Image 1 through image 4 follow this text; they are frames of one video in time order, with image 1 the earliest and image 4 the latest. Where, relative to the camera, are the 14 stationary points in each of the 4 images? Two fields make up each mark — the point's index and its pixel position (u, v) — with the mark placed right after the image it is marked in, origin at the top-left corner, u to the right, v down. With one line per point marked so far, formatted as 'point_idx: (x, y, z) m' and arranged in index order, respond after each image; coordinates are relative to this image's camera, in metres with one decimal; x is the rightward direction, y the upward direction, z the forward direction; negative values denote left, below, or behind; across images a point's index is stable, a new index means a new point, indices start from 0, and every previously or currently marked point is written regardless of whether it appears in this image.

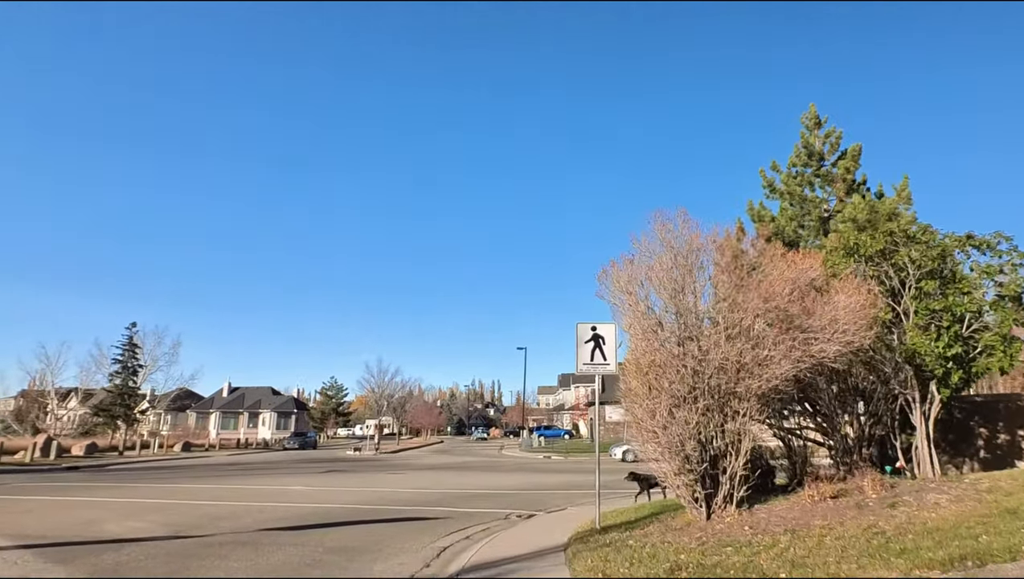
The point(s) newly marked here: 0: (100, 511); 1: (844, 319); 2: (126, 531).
0: (-9.4, -5.0, +15.7) m
1: (+5.8, -0.5, +12.0) m
2: (-7.8, -4.9, +14.0) m
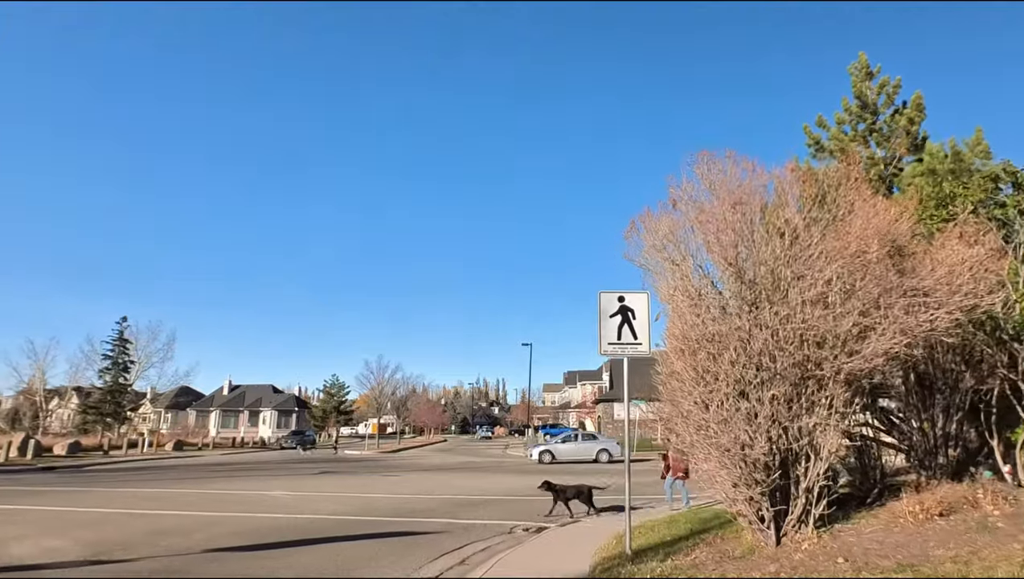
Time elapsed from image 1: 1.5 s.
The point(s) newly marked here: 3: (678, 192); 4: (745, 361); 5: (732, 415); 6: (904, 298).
0: (-9.3, -4.4, +13.0) m
1: (+5.9, +0.2, +9.2) m
2: (-7.7, -4.3, +11.2) m
3: (+2.4, +1.4, +10.0) m
4: (+2.9, -0.9, +8.5) m
5: (+2.7, -1.6, +8.6) m
6: (+4.9, -0.1, +8.8) m
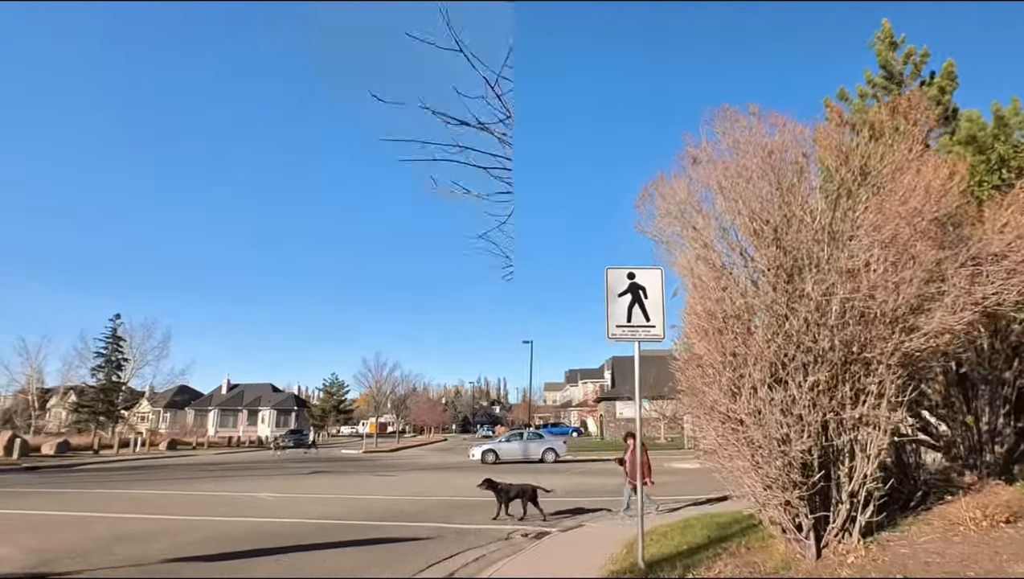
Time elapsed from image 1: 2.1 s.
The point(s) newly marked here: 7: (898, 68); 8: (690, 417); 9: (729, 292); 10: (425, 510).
0: (-9.3, -4.1, +11.7) m
1: (+5.8, +0.5, +7.9) m
2: (-7.8, -4.0, +9.9) m
3: (+2.3, +1.7, +8.7) m
4: (+2.8, -0.5, +7.3) m
5: (+2.7, -1.2, +7.3) m
6: (+4.9, +0.2, +7.5) m
7: (+9.2, +5.3, +16.4) m
8: (+2.2, -1.6, +8.5) m
9: (+2.4, 0.0, +7.6) m
10: (-2.2, -5.6, +17.4) m
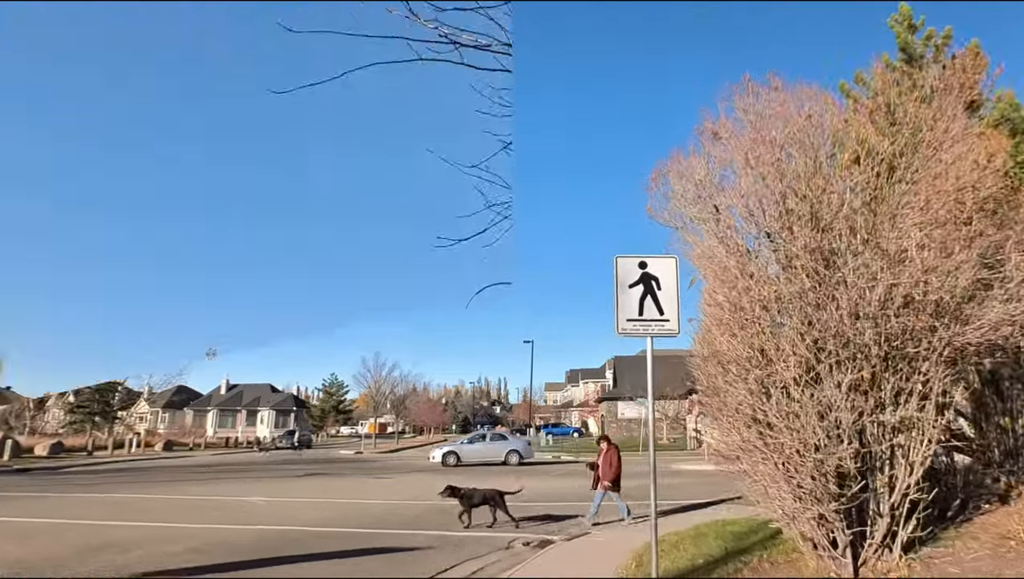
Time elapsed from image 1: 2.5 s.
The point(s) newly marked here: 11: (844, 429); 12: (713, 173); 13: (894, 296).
0: (-9.3, -4.0, +10.9) m
1: (+5.8, +0.6, +7.1) m
2: (-7.7, -3.9, +9.2) m
3: (+2.4, +1.9, +7.9) m
4: (+2.8, -0.4, +6.5) m
5: (+2.7, -1.1, +6.5) m
6: (+4.9, +0.3, +6.7) m
7: (+9.2, +5.4, +15.6) m
8: (+2.2, -1.5, +7.7) m
9: (+2.4, +0.1, +6.8) m
10: (-2.2, -5.5, +16.7) m
11: (+3.1, -1.3, +6.4) m
12: (+2.2, +1.3, +7.6) m
13: (+3.5, -0.1, +6.4) m
